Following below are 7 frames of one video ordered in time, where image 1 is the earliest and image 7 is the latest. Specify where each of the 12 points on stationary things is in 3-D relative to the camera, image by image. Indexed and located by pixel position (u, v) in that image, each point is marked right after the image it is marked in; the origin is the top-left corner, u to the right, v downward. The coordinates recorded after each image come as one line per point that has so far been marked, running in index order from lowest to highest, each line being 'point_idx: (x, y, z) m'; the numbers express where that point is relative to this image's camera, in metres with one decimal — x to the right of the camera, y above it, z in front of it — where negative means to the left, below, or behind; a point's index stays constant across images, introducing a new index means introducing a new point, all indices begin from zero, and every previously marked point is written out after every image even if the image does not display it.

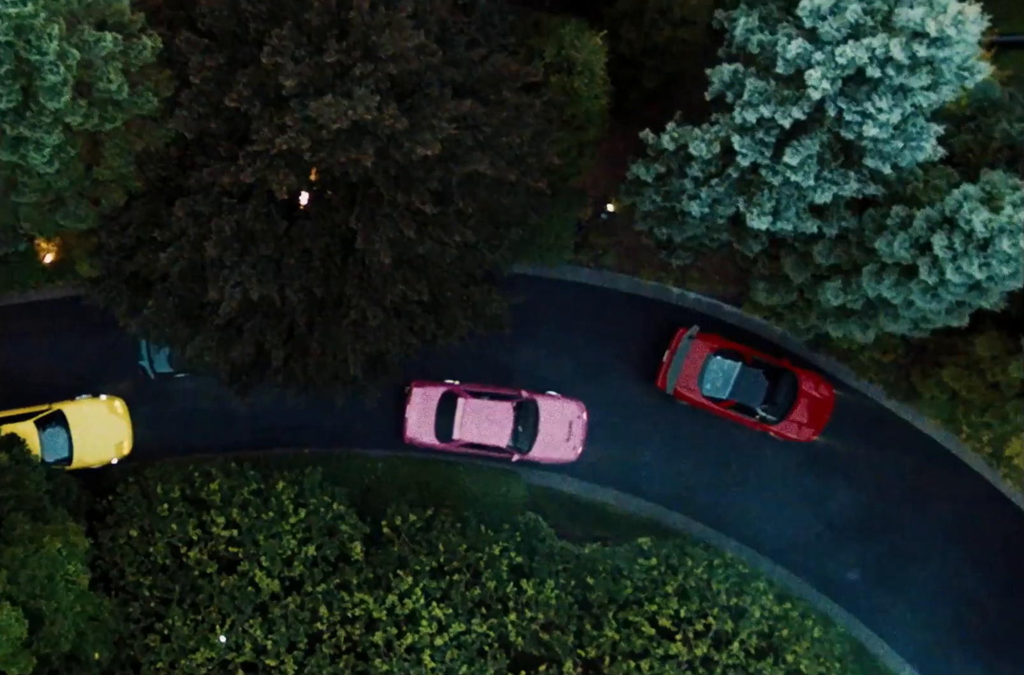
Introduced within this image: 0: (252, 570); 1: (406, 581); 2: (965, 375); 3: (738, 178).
0: (-4.2, -3.8, +14.0) m
1: (-1.7, -4.1, +14.5) m
2: (+7.5, -0.8, +14.9) m
3: (+3.5, +2.1, +12.6) m
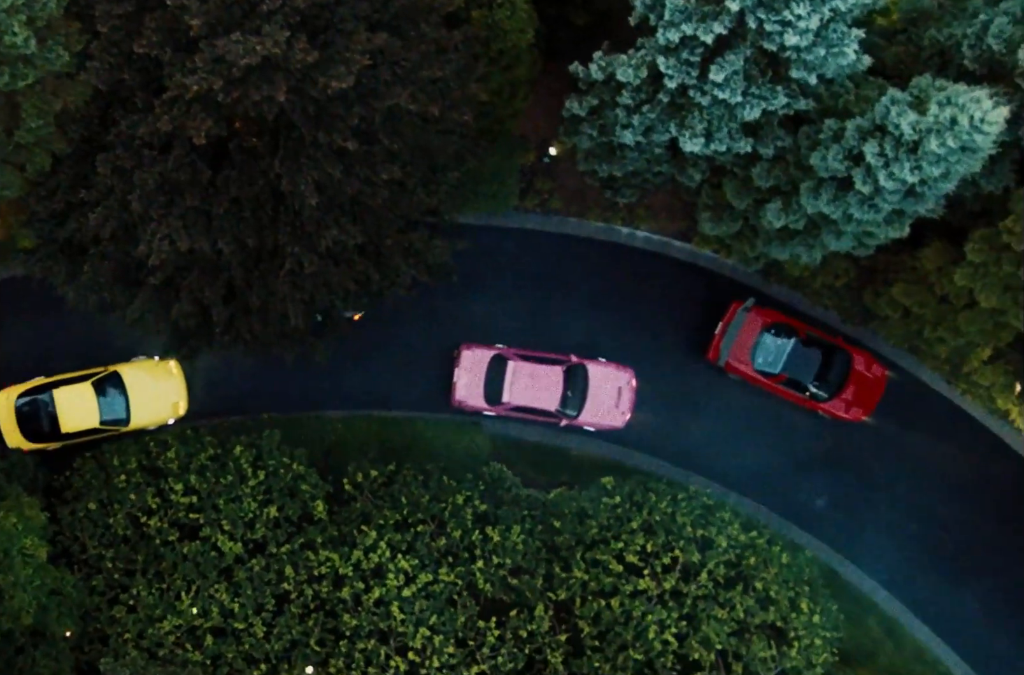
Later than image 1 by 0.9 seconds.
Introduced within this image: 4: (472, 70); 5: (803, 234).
0: (-4.8, -3.2, +14.1) m
1: (-2.4, -3.3, +14.4) m
2: (+6.6, +0.7, +13.9) m
3: (+2.2, +3.1, +11.8) m
4: (-0.6, +3.7, +11.9) m
5: (+4.5, +1.5, +13.2) m
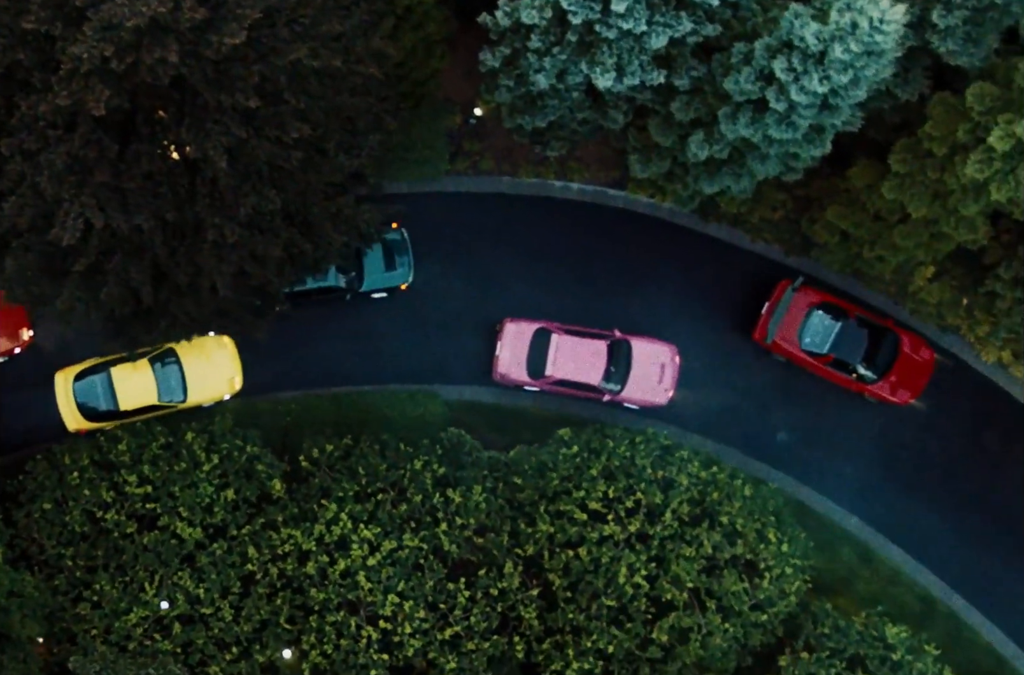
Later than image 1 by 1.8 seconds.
0: (-5.5, -3.0, +14.0) m
1: (-3.0, -2.8, +14.3) m
2: (+5.5, +2.0, +14.0) m
3: (+0.9, +4.0, +11.8) m
4: (-1.9, +4.3, +11.9) m
5: (+3.4, +2.6, +13.2) m
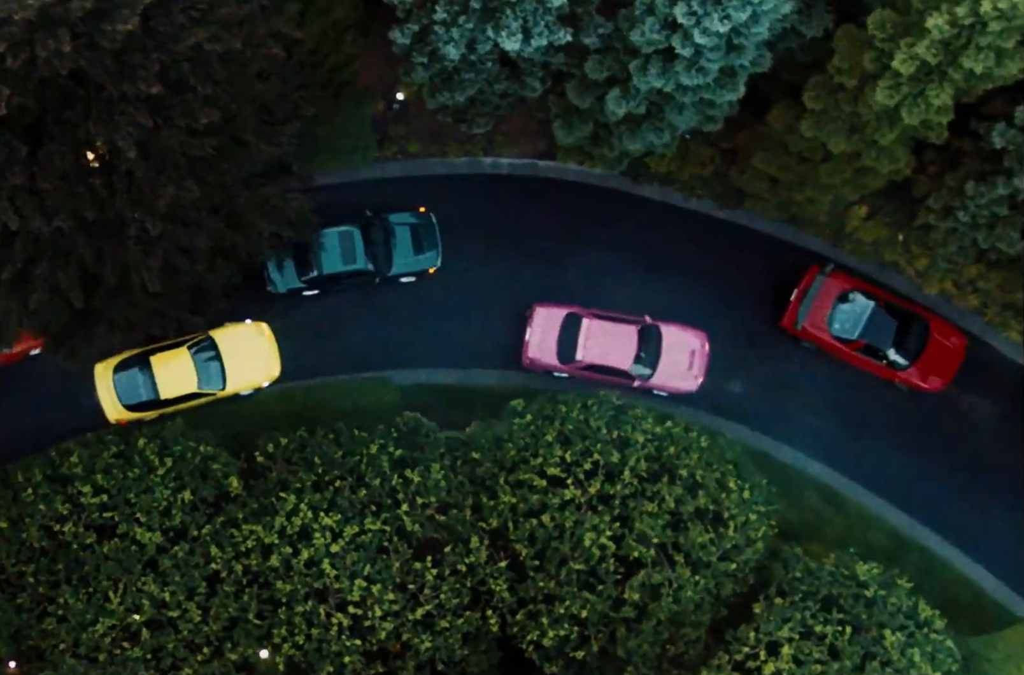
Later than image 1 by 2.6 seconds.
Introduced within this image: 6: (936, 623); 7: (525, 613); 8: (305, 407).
0: (-6.1, -3.1, +13.9) m
1: (-3.7, -2.7, +14.3) m
2: (+4.3, +3.0, +14.1) m
3: (-0.4, +4.5, +11.9) m
4: (-3.3, +4.6, +12.0) m
5: (+2.1, +3.4, +13.3) m
6: (+7.5, -5.1, +15.3) m
7: (+0.2, -4.7, +14.6) m
8: (-3.8, -1.3, +15.8) m
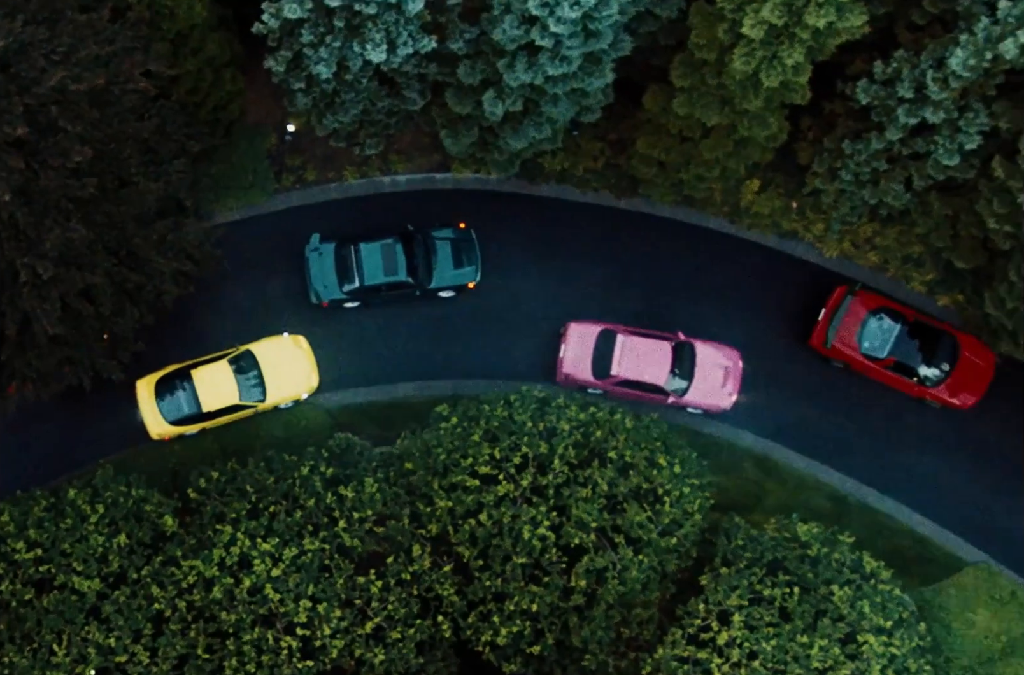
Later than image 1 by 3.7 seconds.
0: (-7.1, -3.9, +13.9) m
1: (-4.8, -3.2, +14.4) m
2: (+2.4, +3.4, +14.7) m
3: (-2.4, +4.5, +12.4) m
4: (-5.2, +4.1, +12.4) m
5: (+0.3, +3.6, +13.8) m
6: (+6.7, -4.2, +15.6) m
7: (-0.6, -4.7, +14.7) m
8: (-5.1, -1.9, +16.0) m
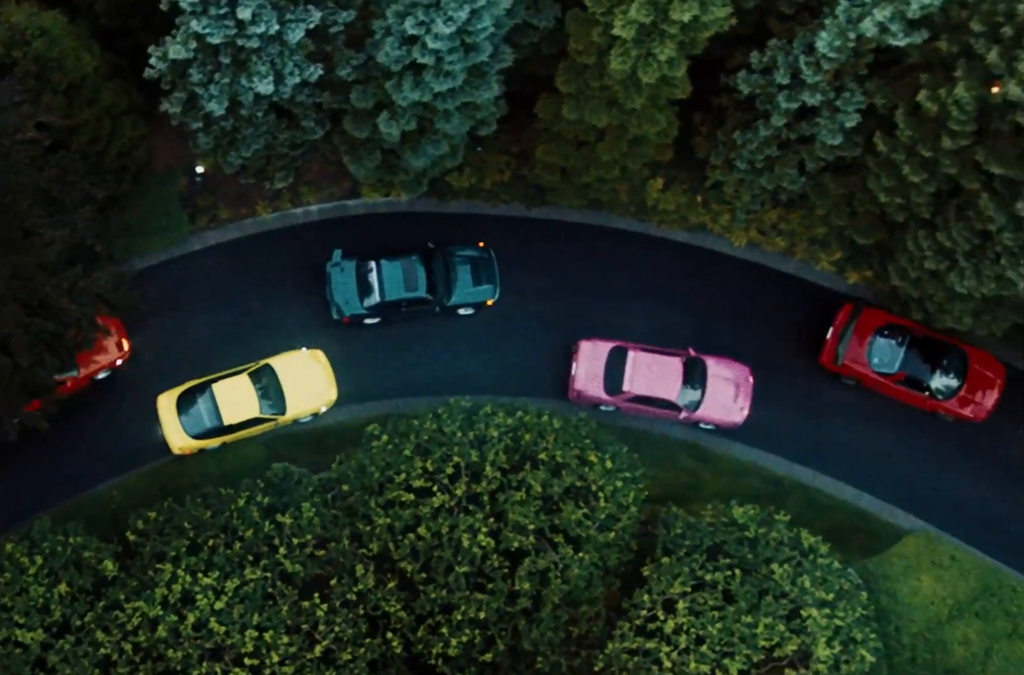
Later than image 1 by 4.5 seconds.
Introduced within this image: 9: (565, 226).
0: (-8.1, -4.8, +14.0) m
1: (-5.8, -3.9, +14.5) m
2: (+0.7, +3.4, +15.2) m
3: (-4.1, +4.1, +12.8) m
4: (-6.9, +3.5, +12.8) m
5: (-1.4, +3.4, +14.3) m
6: (+5.6, -3.8, +15.9) m
7: (-1.5, -5.0, +14.9) m
8: (-6.3, -2.7, +16.1) m
9: (+1.1, +2.3, +17.8) m
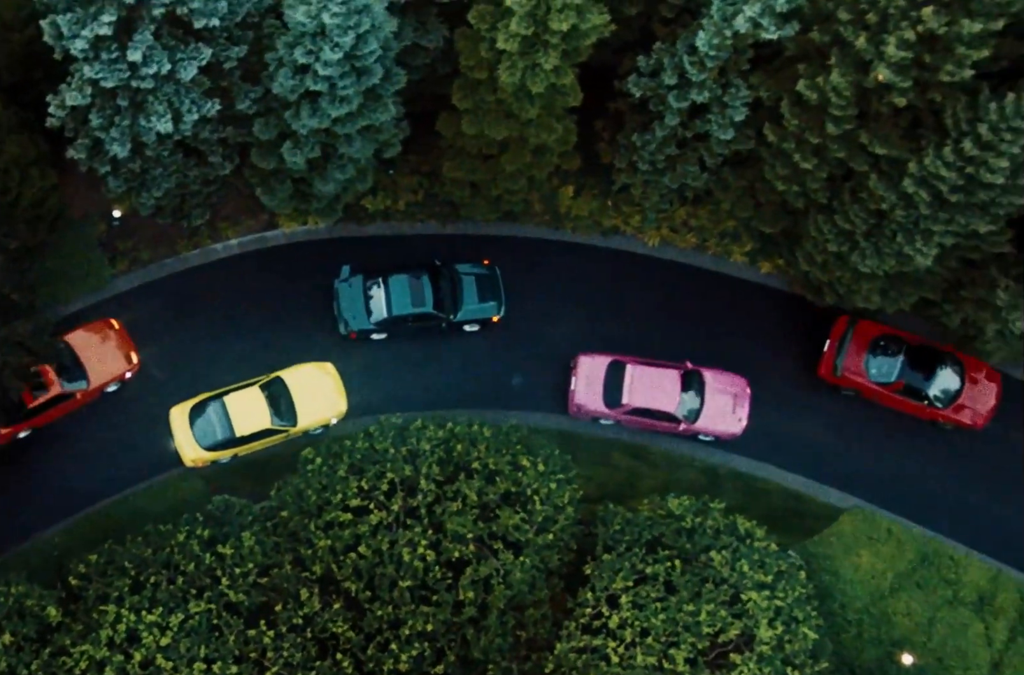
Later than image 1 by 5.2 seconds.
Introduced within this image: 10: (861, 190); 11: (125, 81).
0: (-9.0, -5.6, +14.0) m
1: (-6.8, -4.6, +14.6) m
2: (-0.9, +3.2, +15.6) m
3: (-5.8, +3.5, +13.1) m
4: (-8.5, +2.7, +13.0) m
5: (-3.0, +3.0, +14.6) m
6: (+4.6, -3.6, +16.2) m
7: (-2.5, -5.3, +15.0) m
8: (-7.4, -3.4, +16.2) m
9: (-0.5, +2.0, +18.2) m
10: (+5.9, +2.5, +14.6) m
11: (-5.7, +3.8, +12.7) m
